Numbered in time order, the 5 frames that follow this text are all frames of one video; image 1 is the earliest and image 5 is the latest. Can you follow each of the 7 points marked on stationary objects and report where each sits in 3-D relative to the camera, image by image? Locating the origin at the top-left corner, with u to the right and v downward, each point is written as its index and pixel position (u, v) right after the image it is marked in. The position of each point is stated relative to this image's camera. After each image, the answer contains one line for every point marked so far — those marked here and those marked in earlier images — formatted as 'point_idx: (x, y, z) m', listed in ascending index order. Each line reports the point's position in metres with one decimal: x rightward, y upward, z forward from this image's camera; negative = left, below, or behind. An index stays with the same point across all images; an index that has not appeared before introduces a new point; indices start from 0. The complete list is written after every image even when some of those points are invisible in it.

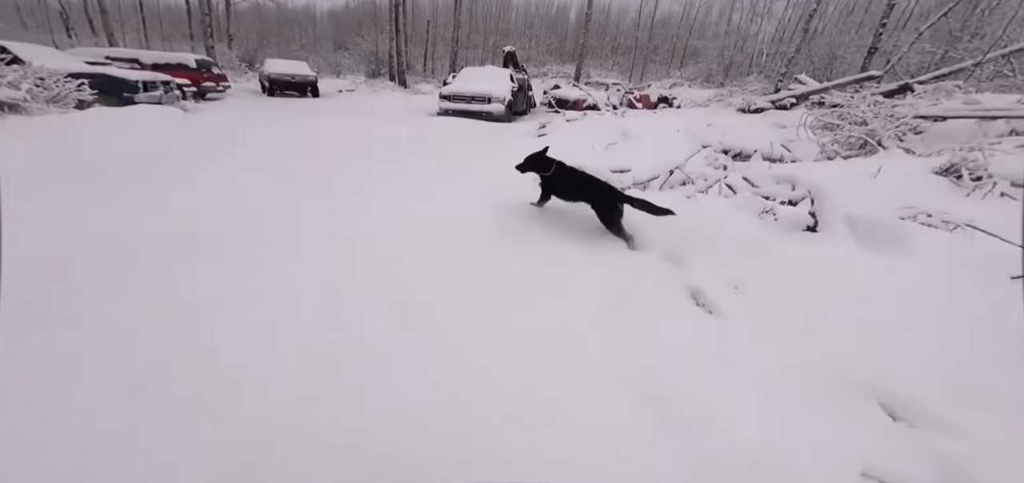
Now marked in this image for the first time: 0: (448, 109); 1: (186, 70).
0: (-1.5, +3.0, +9.7) m
1: (-9.5, +5.5, +13.3) m
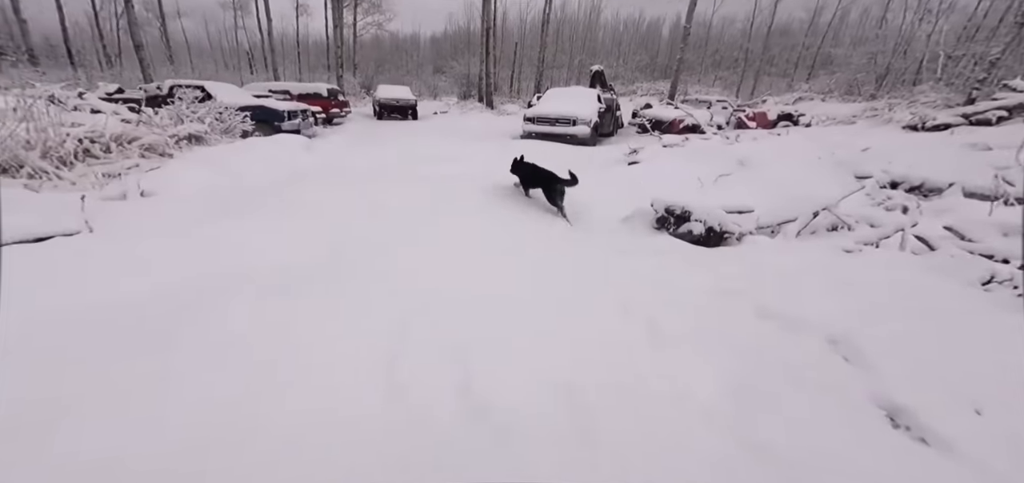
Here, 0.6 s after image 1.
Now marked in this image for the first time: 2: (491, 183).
0: (+0.4, +2.5, +9.5) m
1: (-6.8, +5.0, +14.6) m
2: (-0.4, +0.9, +6.8) m
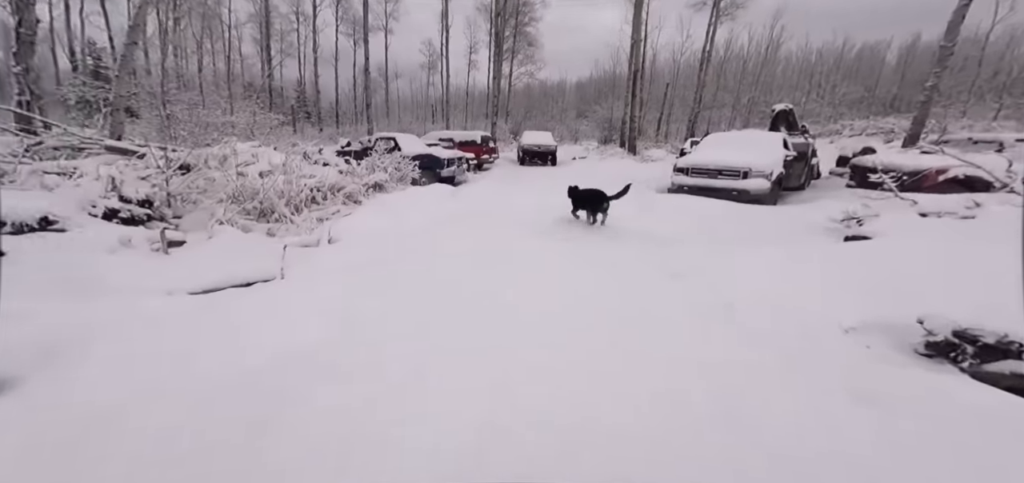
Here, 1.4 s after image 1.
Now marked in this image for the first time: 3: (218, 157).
0: (+3.4, +1.1, +8.2) m
1: (-1.8, +3.5, +15.3) m
2: (+1.7, -0.1, +5.6) m
3: (-3.9, +1.1, +5.2) m
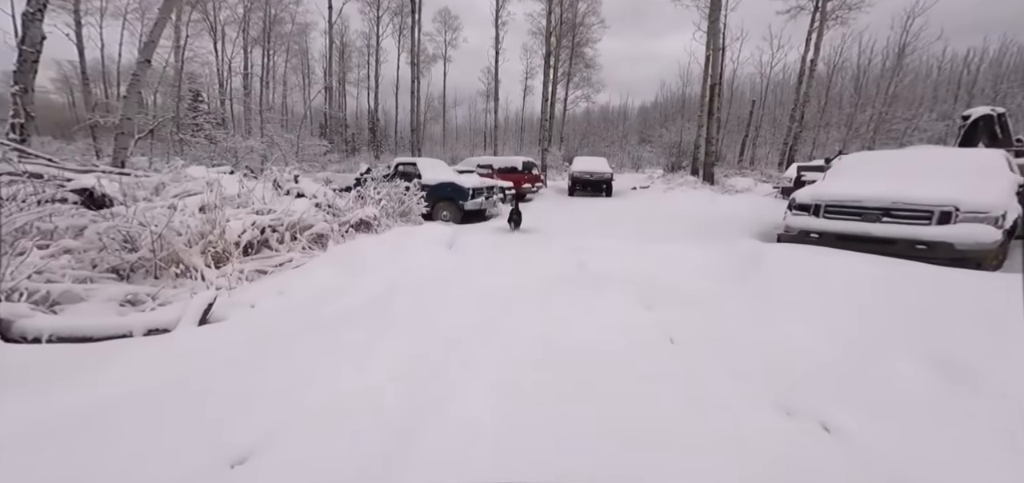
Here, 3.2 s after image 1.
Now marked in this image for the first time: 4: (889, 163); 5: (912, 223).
0: (+4.3, +0.3, +5.9) m
1: (+0.2, +2.2, +13.8) m
2: (+2.3, -0.8, +3.5) m
3: (-3.3, +0.5, +3.9) m
4: (+4.6, +1.0, +5.1) m
5: (+3.9, +0.2, +4.2) m
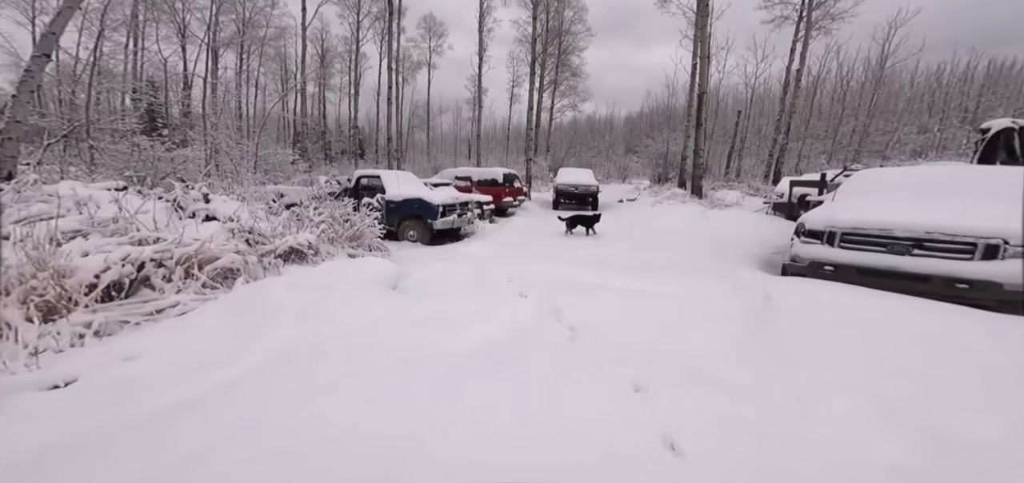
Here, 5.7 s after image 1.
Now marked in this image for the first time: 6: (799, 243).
0: (+3.9, -0.1, +5.1) m
1: (-0.4, +1.7, +12.9) m
2: (+2.0, -1.1, +2.7) m
3: (-3.6, +0.2, +2.9) m
4: (+4.2, +0.6, +4.4) m
5: (+3.6, -0.1, +3.4) m
6: (+3.0, 0.0, +4.3) m
